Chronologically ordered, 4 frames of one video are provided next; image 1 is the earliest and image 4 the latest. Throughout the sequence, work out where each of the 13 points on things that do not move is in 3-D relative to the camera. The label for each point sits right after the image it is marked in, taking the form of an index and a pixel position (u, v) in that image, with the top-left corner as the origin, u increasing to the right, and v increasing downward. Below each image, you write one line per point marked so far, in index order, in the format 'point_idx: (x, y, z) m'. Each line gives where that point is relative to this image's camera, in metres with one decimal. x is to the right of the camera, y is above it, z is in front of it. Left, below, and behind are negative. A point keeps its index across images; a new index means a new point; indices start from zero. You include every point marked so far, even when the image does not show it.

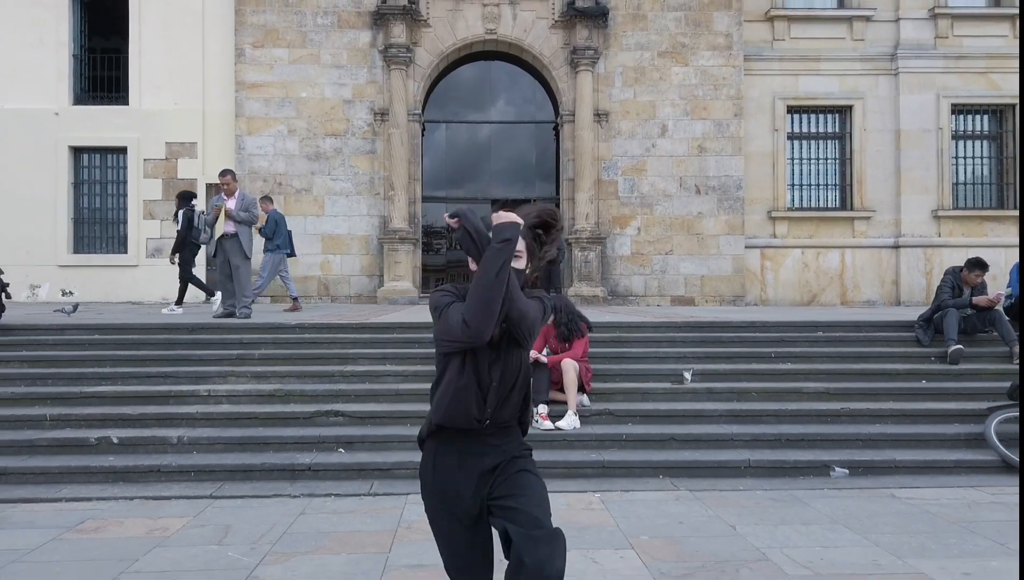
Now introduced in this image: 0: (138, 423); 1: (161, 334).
0: (-3.6, -1.3, +7.7) m
1: (-4.1, -0.6, +9.4) m
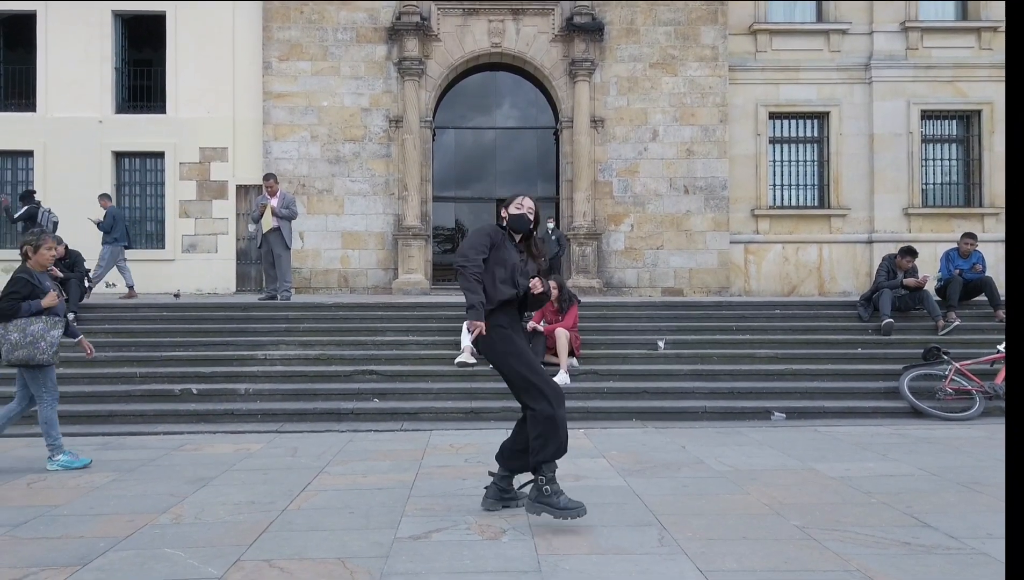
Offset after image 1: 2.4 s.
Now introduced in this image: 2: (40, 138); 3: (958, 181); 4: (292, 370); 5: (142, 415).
0: (-3.6, -1.1, +9.4) m
1: (-4.1, -0.4, +11.2) m
2: (-9.7, +3.1, +16.8) m
3: (+9.9, +2.4, +17.9) m
4: (-2.6, -1.0, +9.5) m
5: (-4.0, -1.4, +8.6) m
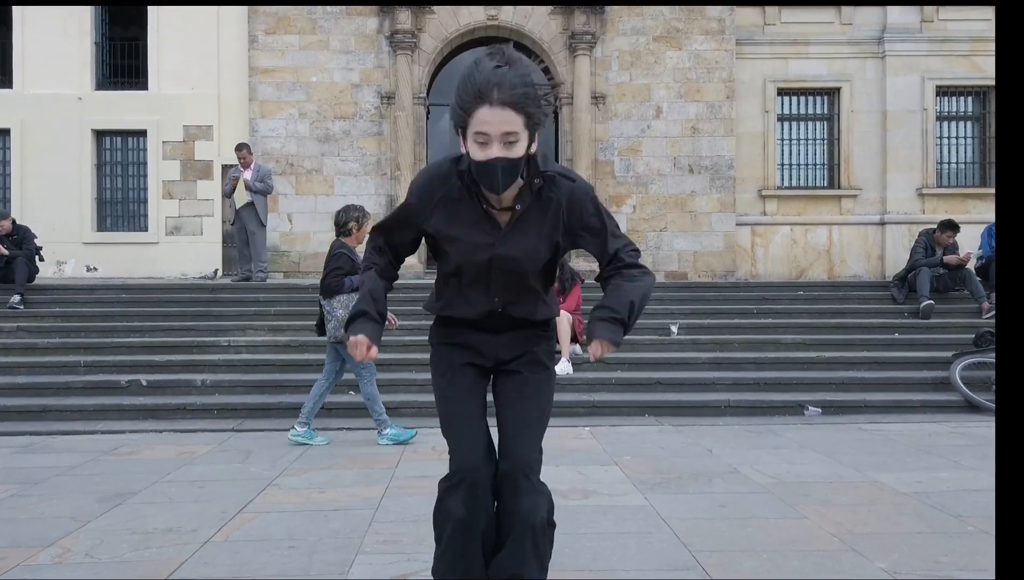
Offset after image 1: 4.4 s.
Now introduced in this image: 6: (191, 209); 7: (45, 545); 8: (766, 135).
0: (-3.6, -0.8, +8.2) m
1: (-4.2, -0.1, +9.9) m
2: (-9.8, +3.4, +15.5) m
3: (+9.8, +2.8, +16.7) m
4: (-2.7, -0.7, +8.3) m
5: (-4.0, -1.1, +7.4) m
6: (-6.3, +1.6, +15.6) m
7: (-2.3, -1.3, +3.9) m
8: (+5.3, +3.3, +16.4) m
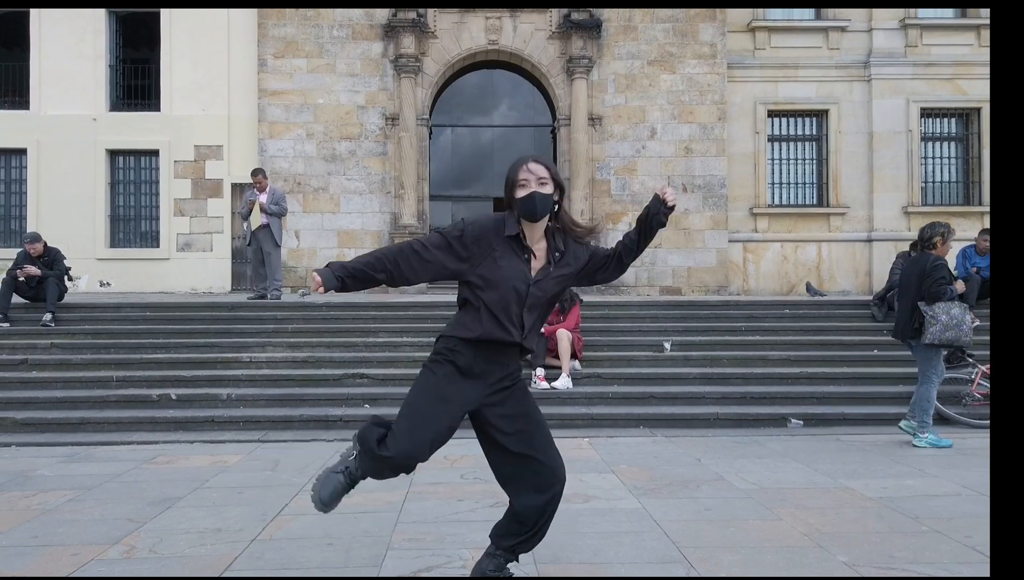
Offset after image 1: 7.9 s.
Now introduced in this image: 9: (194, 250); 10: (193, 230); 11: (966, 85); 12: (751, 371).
0: (-3.6, -1.0, +8.8) m
1: (-4.2, -0.3, +10.5) m
2: (-9.8, +3.1, +16.1) m
3: (+9.8, +2.5, +17.4) m
4: (-2.6, -0.9, +8.8) m
5: (-4.0, -1.3, +7.9) m
6: (-6.3, +1.3, +16.2) m
7: (-2.3, -1.4, +4.5) m
8: (+5.3, +3.0, +17.0) m
9: (-6.5, +0.8, +16.1) m
10: (-6.5, +1.2, +16.2) m
11: (+9.8, +4.5, +17.1) m
12: (+2.7, -0.9, +9.1) m
